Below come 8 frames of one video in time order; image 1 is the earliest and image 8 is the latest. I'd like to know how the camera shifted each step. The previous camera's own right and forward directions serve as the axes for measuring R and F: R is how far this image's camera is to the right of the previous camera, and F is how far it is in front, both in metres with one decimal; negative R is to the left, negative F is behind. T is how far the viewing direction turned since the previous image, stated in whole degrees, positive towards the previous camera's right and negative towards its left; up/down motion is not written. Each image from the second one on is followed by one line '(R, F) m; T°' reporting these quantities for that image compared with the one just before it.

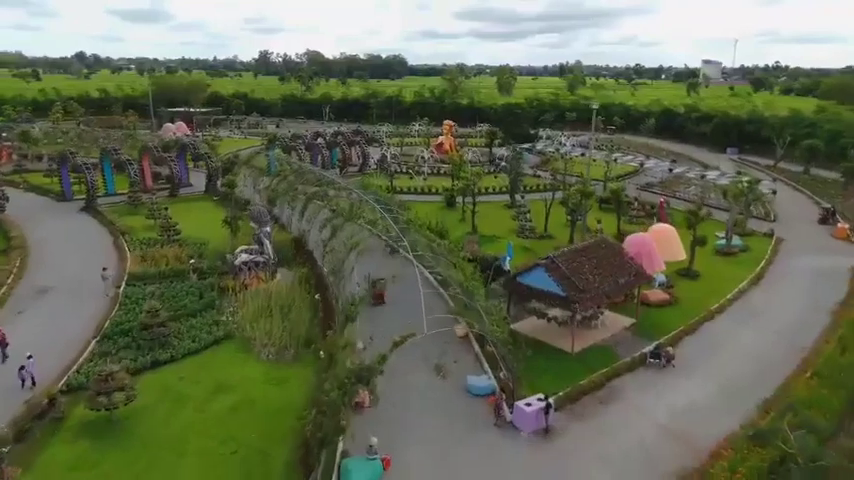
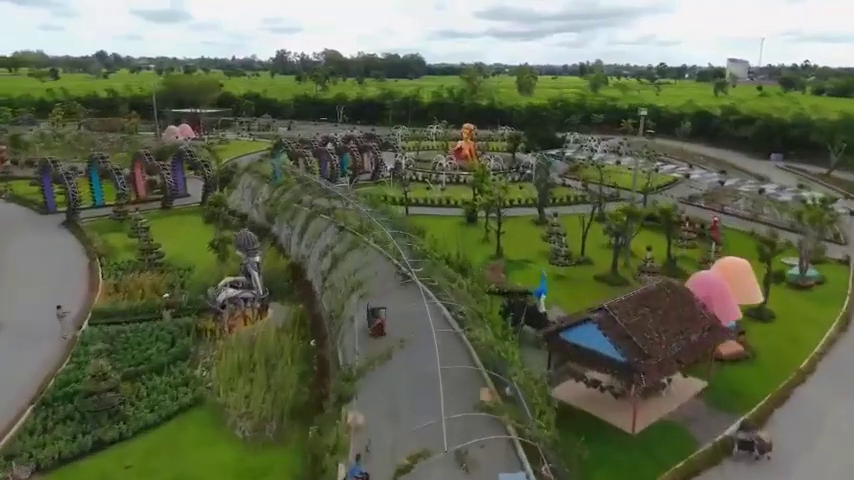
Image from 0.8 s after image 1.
(-0.1, +4.9) m; -2°
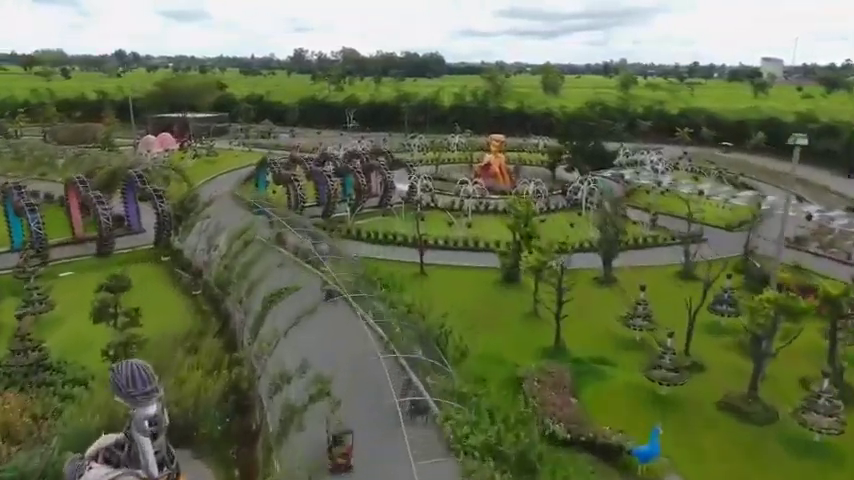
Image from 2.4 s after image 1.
(-0.2, +11.3) m; -2°
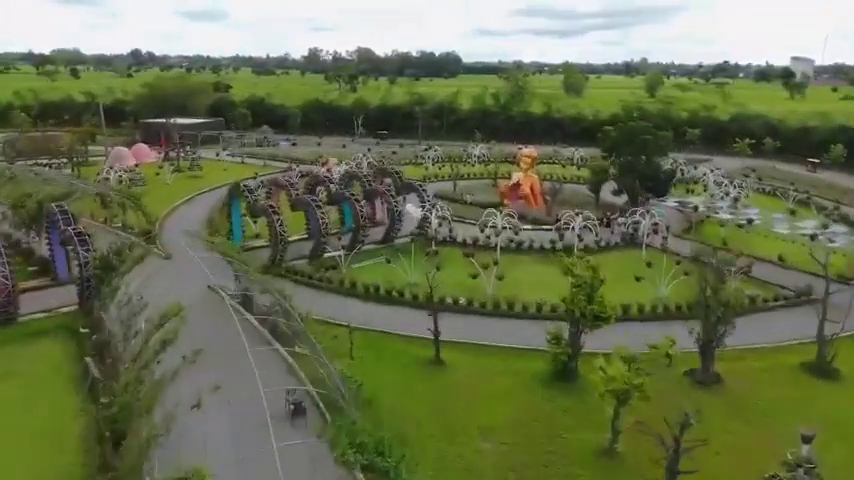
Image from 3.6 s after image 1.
(-0.1, +9.3) m; -1°
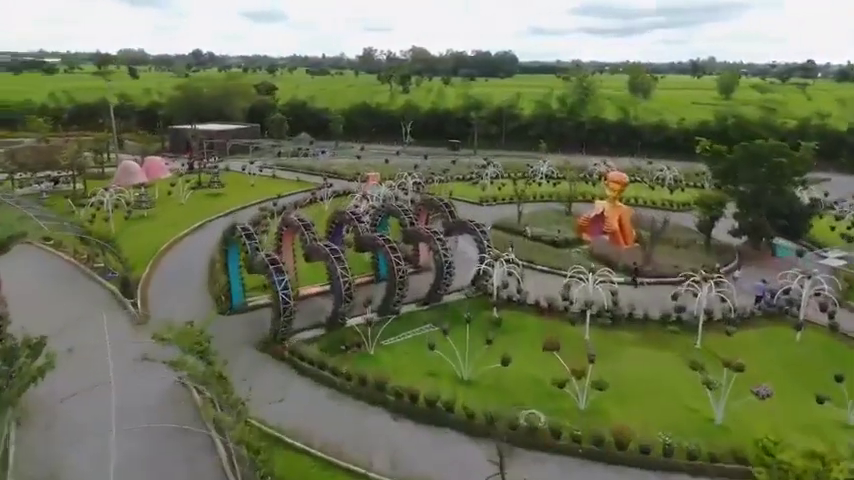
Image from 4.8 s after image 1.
(-0.5, +9.3) m; -5°
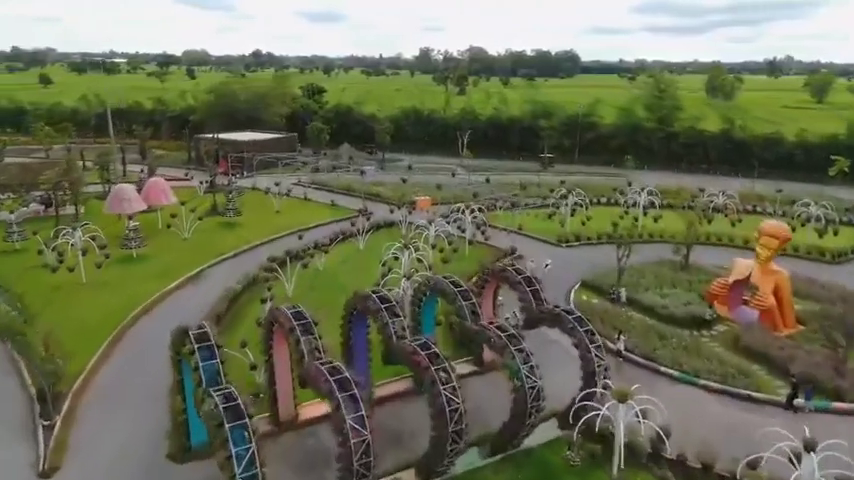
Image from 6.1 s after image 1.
(-0.6, +10.4) m; -5°
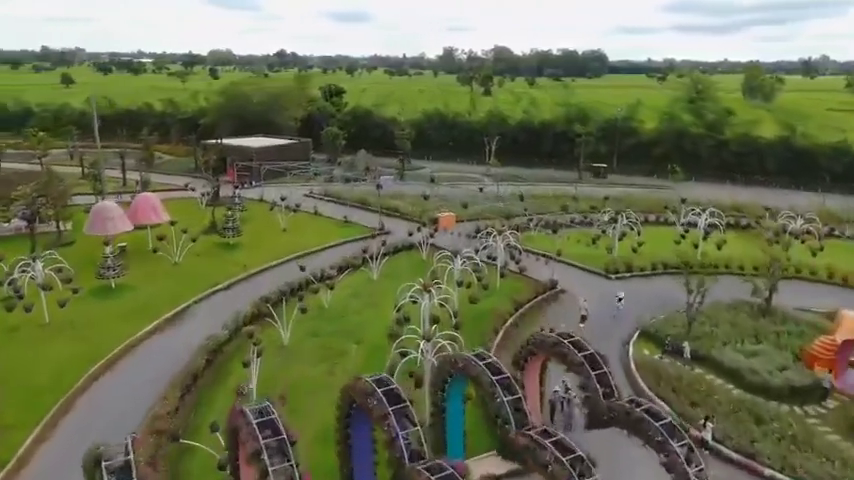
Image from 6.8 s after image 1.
(-0.2, +5.2) m; -2°
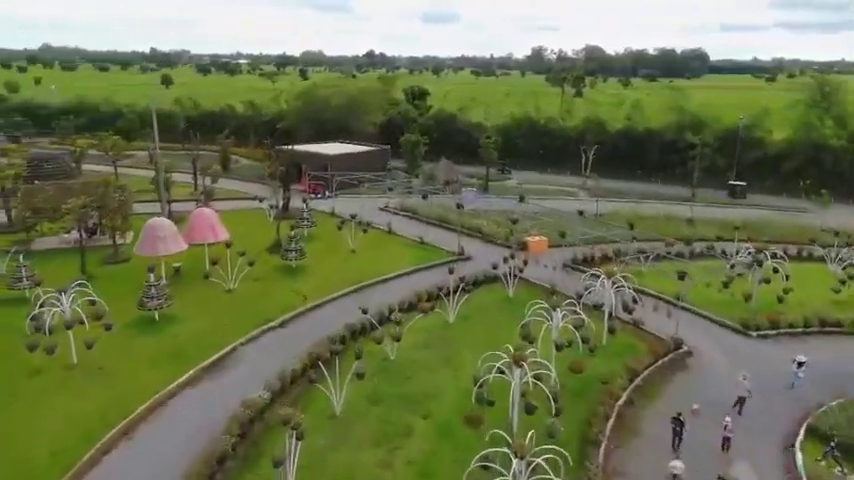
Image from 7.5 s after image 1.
(-0.4, +5.2) m; -8°
